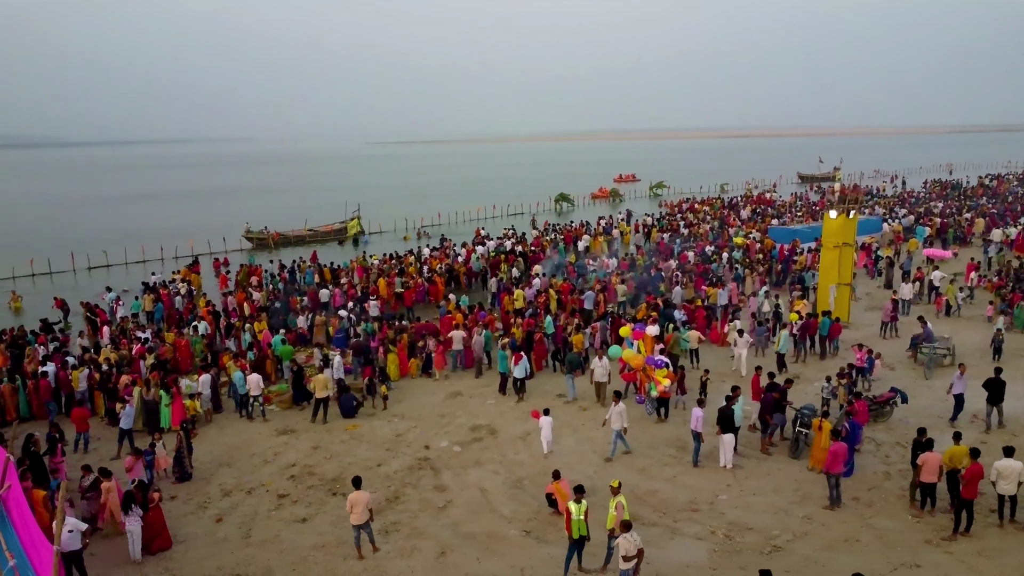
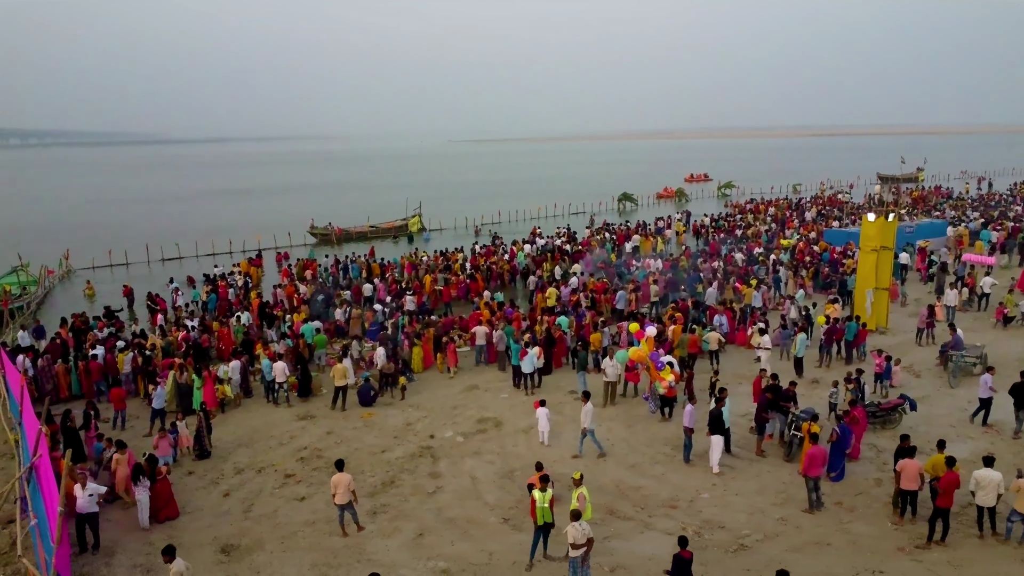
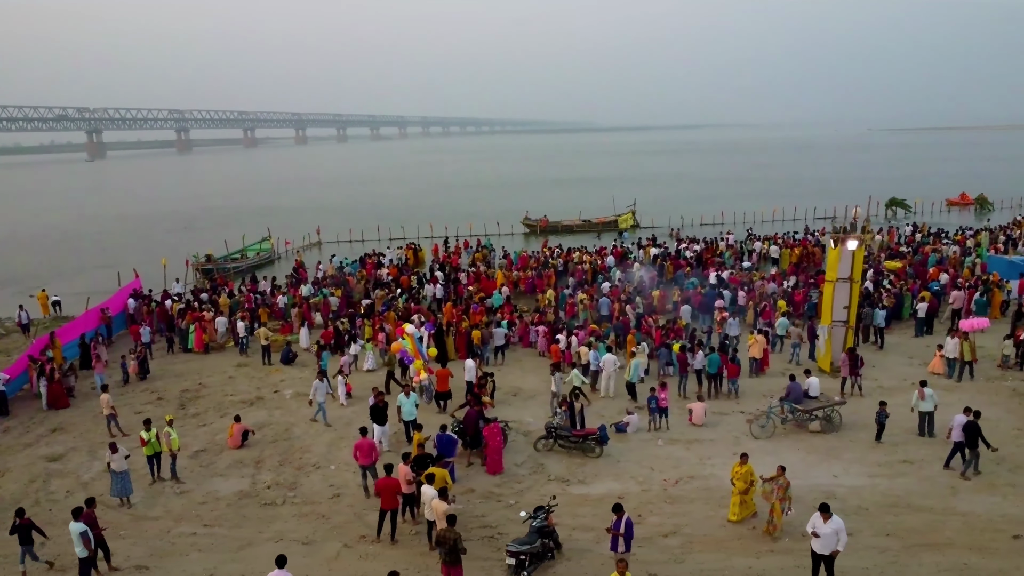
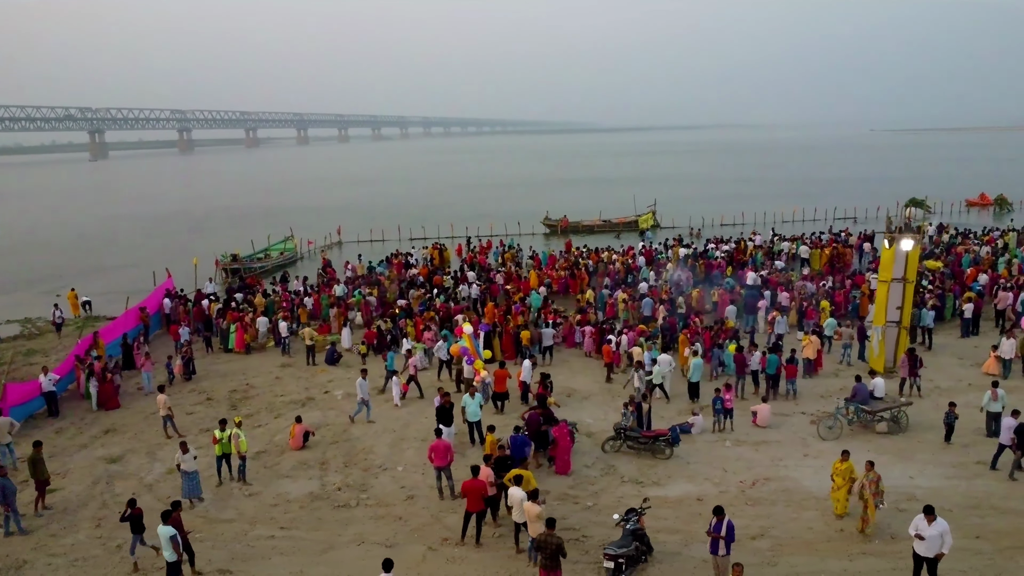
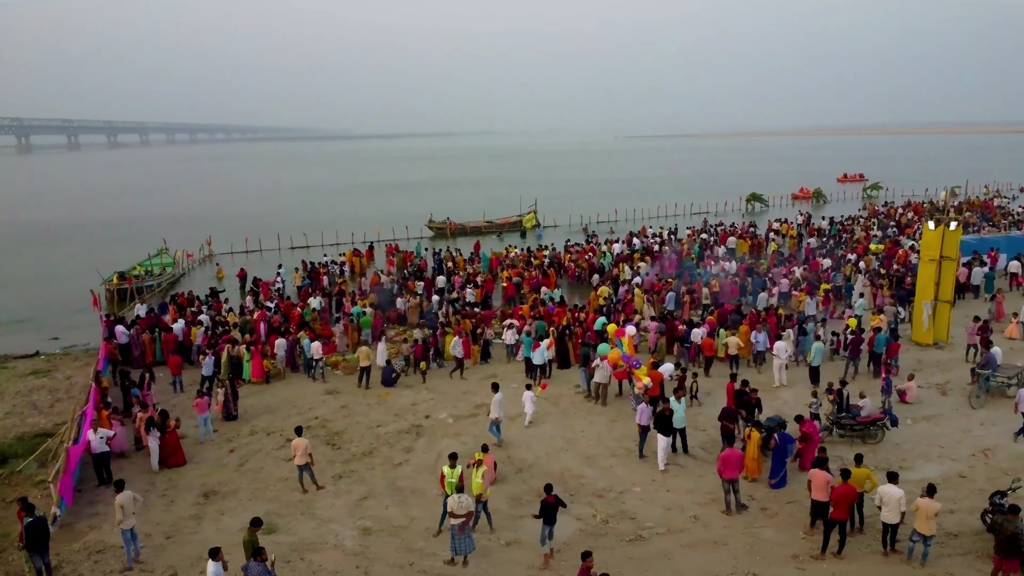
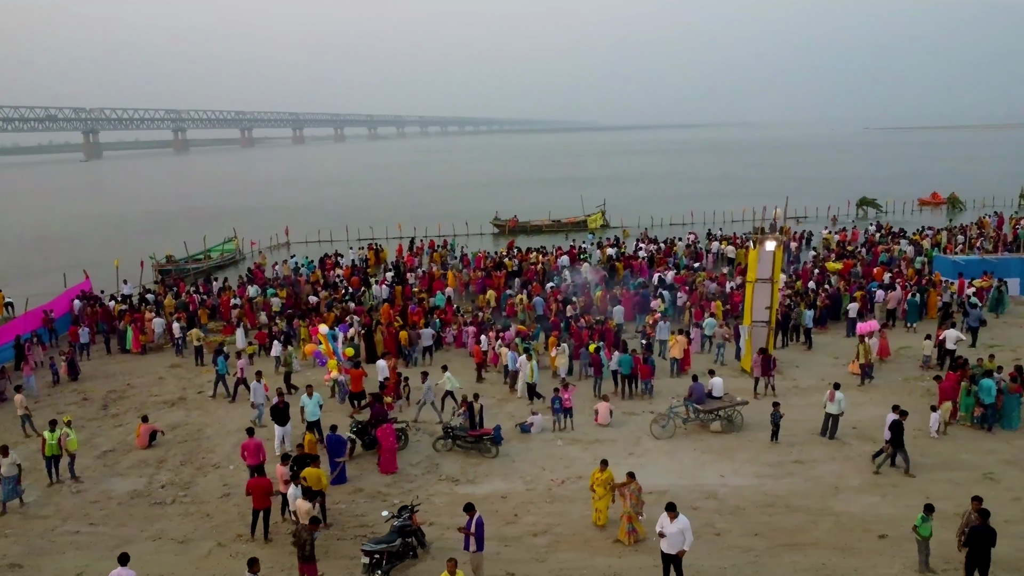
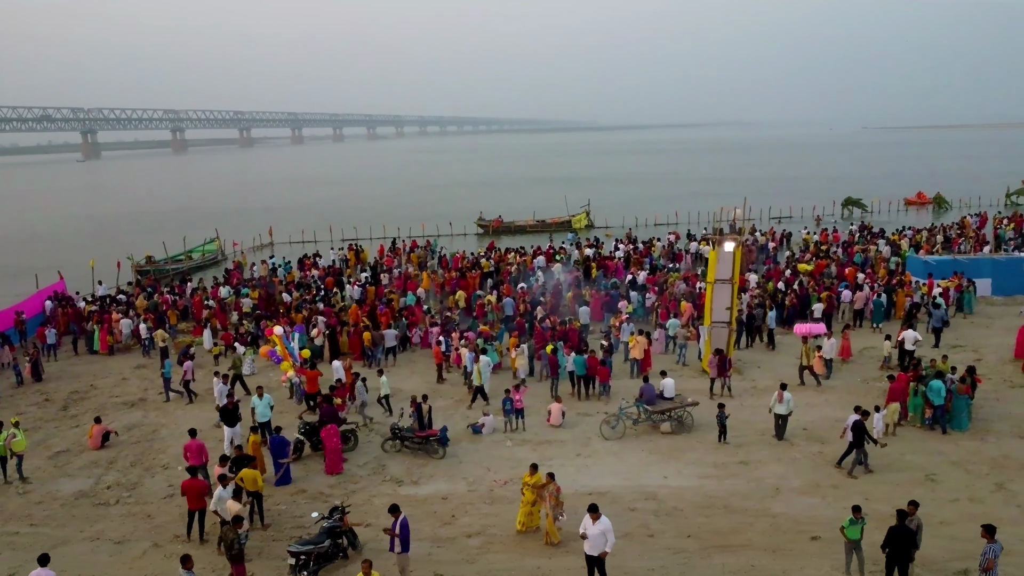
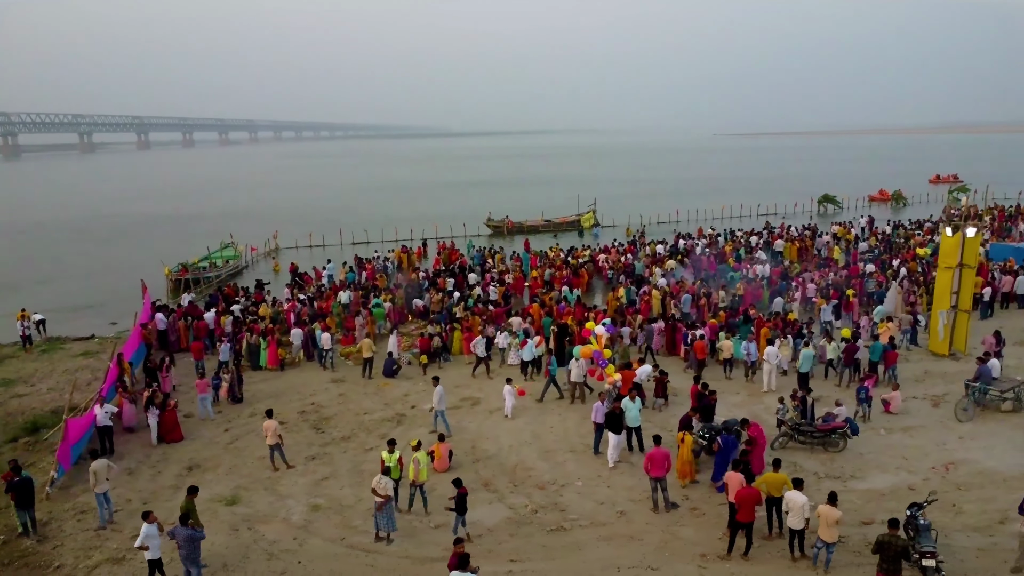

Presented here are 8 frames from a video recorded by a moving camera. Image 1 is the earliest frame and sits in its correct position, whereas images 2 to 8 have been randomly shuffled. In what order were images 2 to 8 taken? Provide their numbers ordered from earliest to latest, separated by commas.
2, 5, 8, 4, 3, 6, 7
